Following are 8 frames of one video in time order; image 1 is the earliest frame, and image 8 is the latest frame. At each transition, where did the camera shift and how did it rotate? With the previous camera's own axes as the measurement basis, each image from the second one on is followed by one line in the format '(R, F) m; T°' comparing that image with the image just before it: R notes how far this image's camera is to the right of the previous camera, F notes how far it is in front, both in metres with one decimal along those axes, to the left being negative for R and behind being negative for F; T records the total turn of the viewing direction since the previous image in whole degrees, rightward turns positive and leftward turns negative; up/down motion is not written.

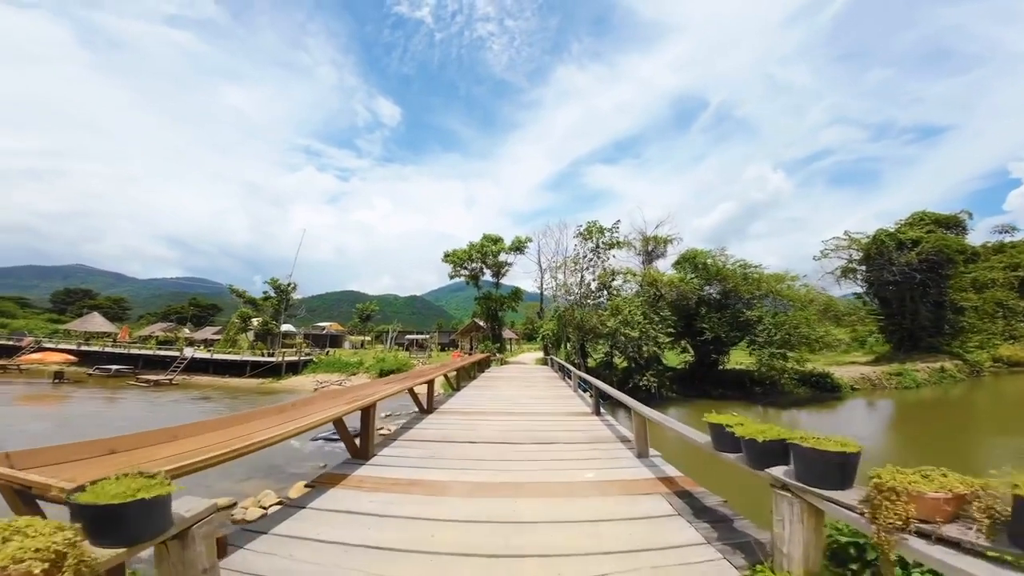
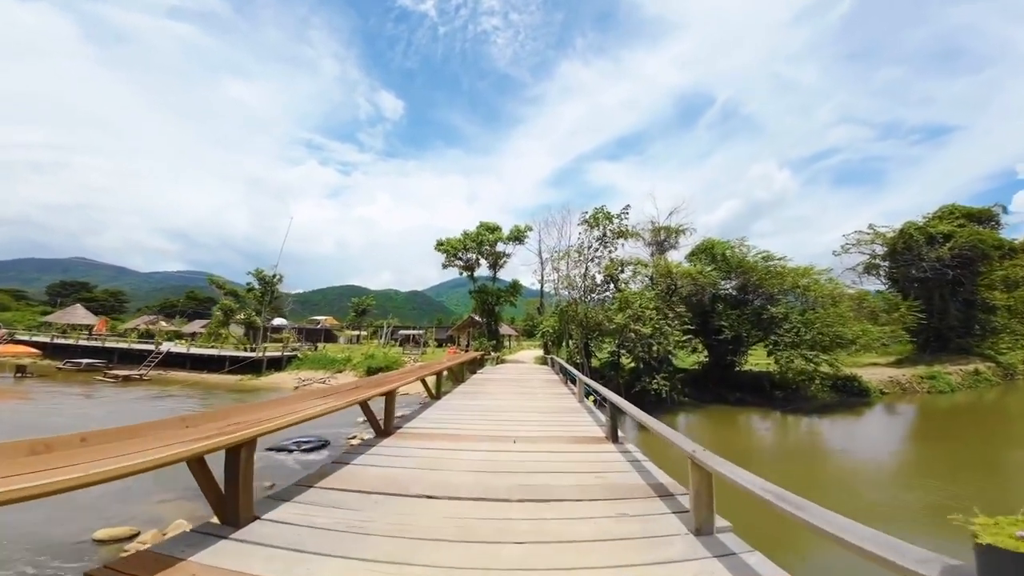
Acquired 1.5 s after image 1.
(+0.1, +1.5) m; 0°
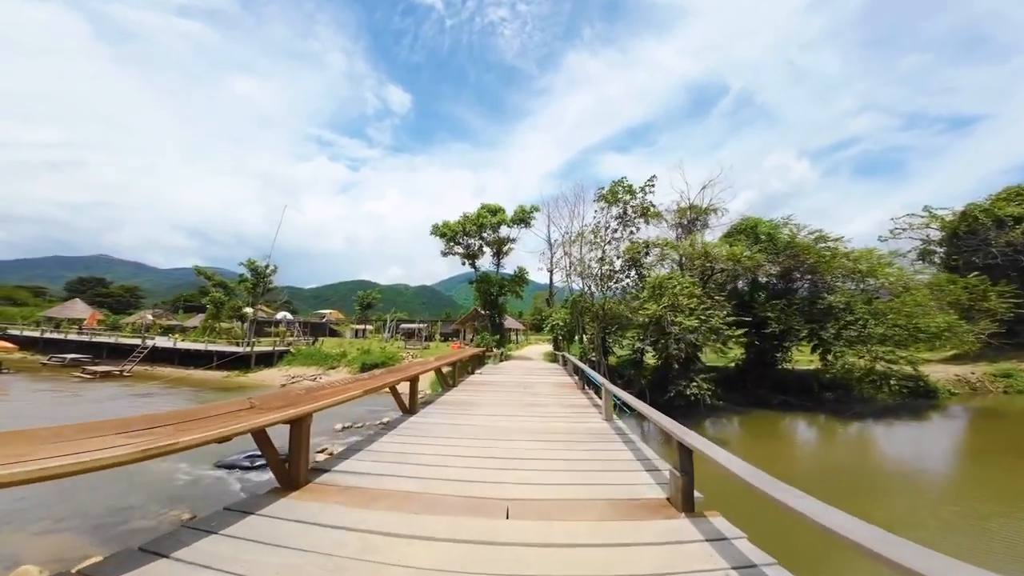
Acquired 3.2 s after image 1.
(+0.1, +1.9) m; -2°
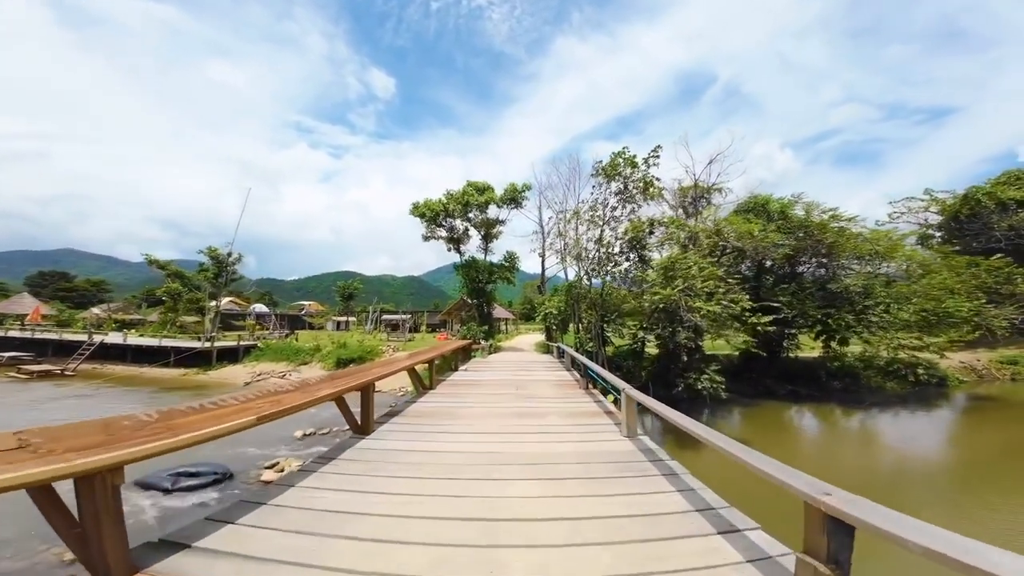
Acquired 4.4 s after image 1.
(0.0, +1.3) m; +2°
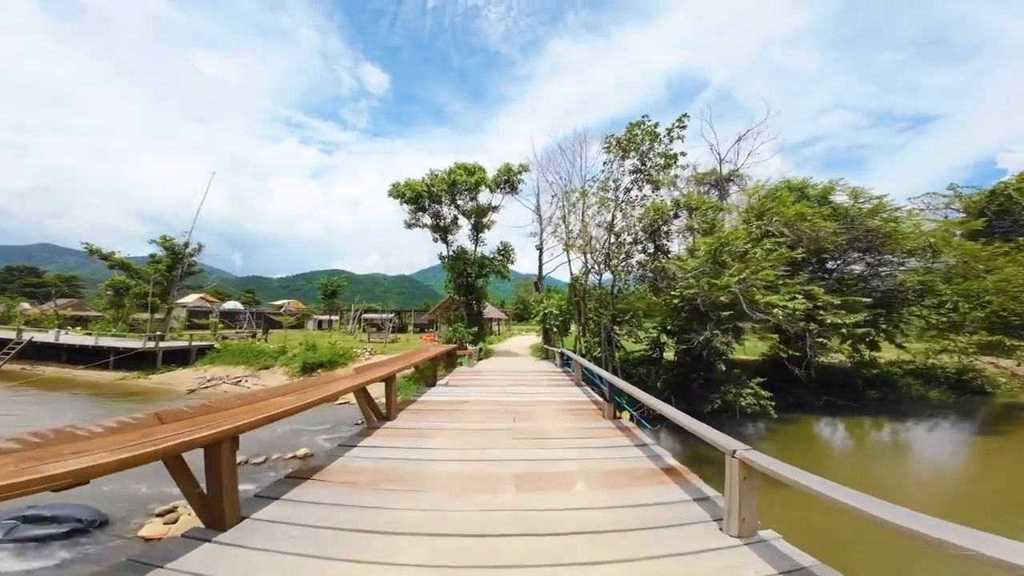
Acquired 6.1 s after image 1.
(-0.1, +1.8) m; +1°
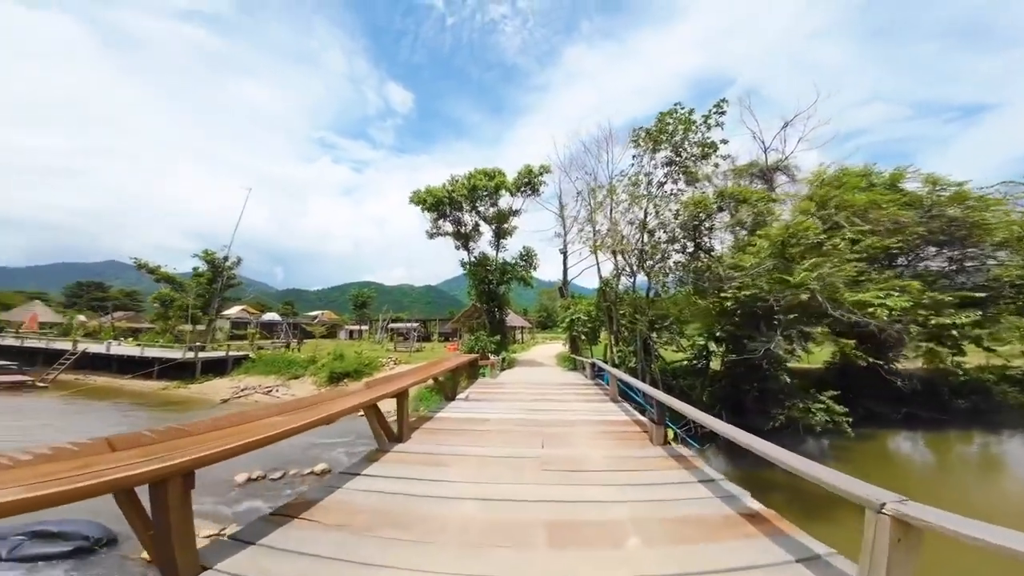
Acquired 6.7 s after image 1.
(0.0, +0.6) m; -4°
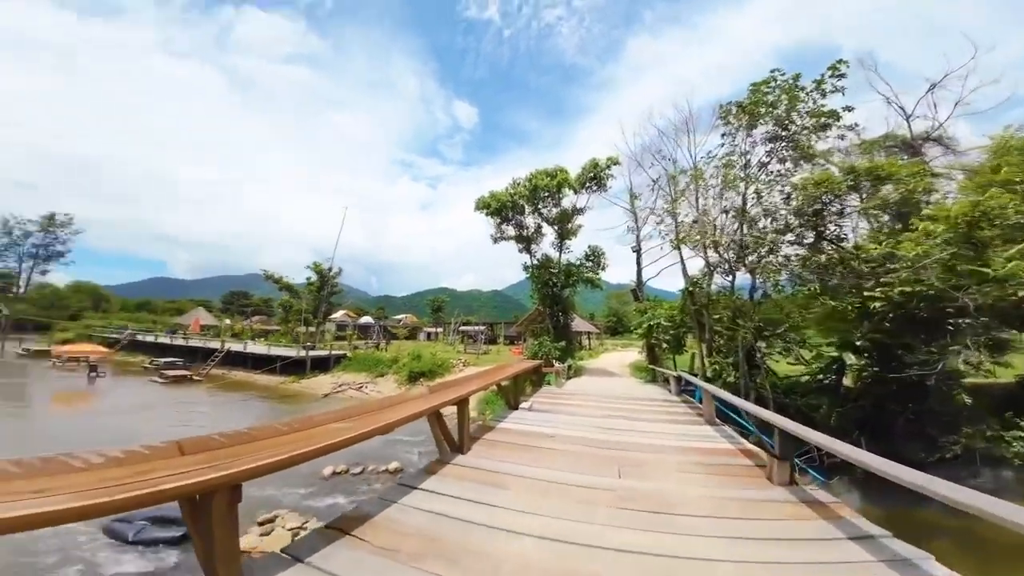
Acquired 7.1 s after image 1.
(+0.1, +0.4) m; -10°
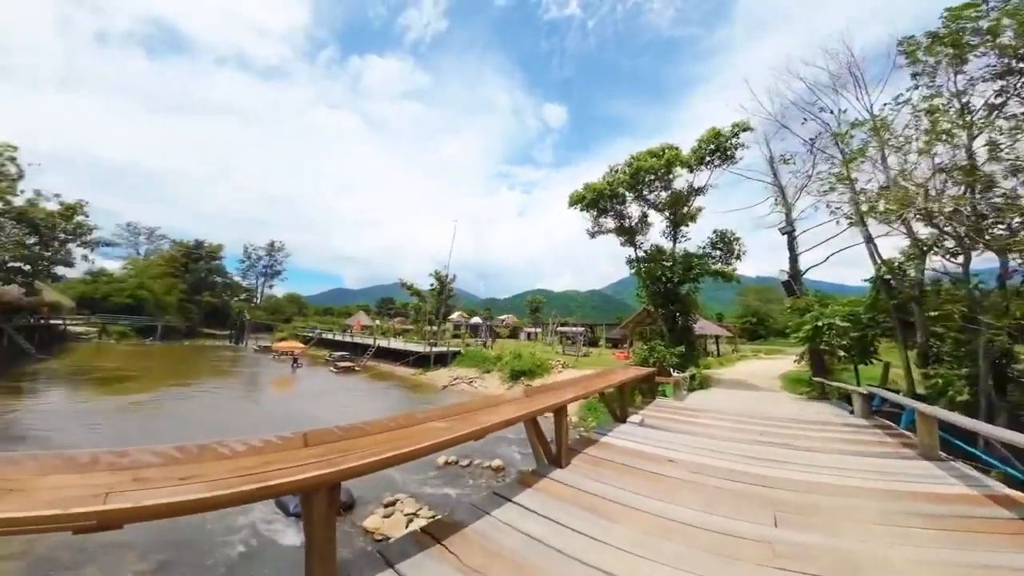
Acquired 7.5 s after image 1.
(0.0, +0.4) m; -13°
